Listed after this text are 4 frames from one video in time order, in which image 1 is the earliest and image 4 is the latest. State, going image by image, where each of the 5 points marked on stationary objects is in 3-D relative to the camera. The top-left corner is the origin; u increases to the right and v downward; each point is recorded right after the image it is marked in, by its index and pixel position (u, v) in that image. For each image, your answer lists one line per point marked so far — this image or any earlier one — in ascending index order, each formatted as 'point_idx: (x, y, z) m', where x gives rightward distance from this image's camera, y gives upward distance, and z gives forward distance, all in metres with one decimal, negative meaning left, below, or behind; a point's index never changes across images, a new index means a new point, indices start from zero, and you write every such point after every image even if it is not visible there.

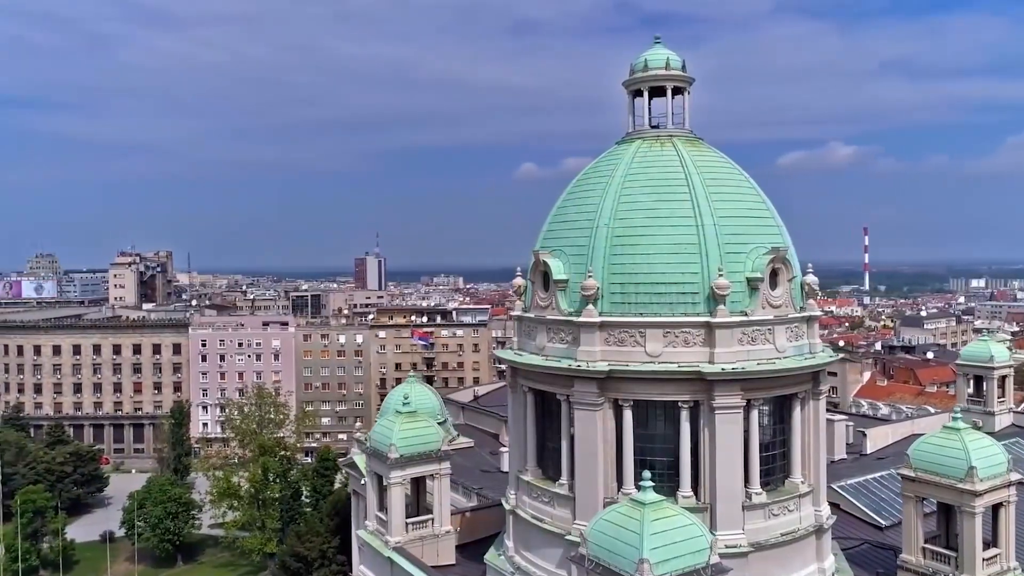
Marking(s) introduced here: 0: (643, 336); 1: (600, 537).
0: (+3.2, -1.2, +19.4) m
1: (+1.7, -4.9, +15.6) m
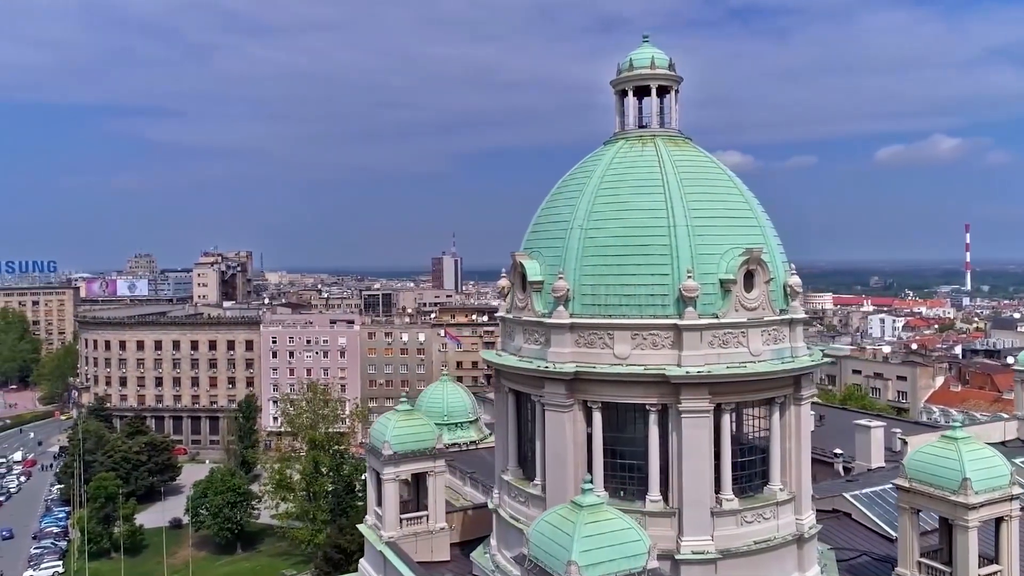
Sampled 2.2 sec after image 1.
0: (+2.4, -1.2, +19.3) m
1: (+0.5, -4.9, +15.7) m
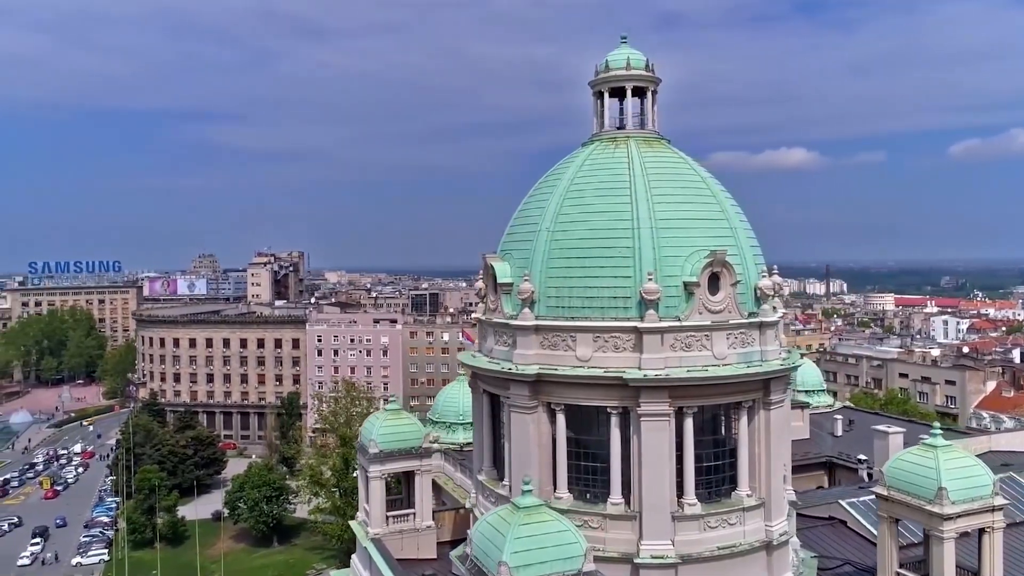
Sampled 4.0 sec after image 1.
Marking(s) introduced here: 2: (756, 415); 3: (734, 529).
0: (+1.5, -1.3, +19.3) m
1: (-0.6, -5.0, +15.9) m
2: (+6.1, -3.2, +19.9) m
3: (+5.4, -5.9, +19.4) m
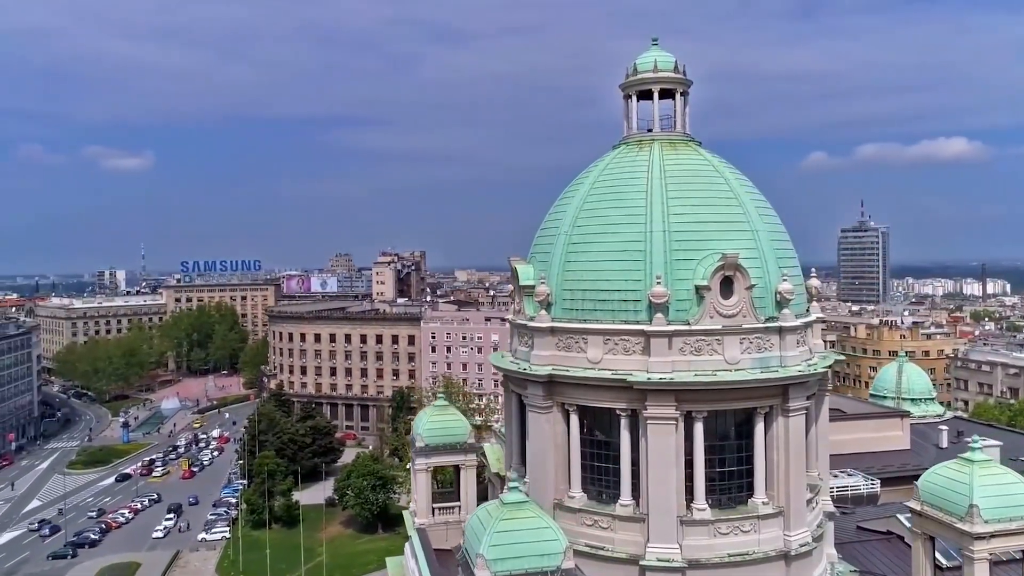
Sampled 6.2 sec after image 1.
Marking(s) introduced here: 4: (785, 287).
0: (+1.8, -1.3, +19.6) m
1: (-0.9, -5.0, +16.6) m
2: (+6.5, -3.3, +19.4) m
3: (+5.7, -6.0, +19.0) m
4: (+6.7, 0.0, +19.5) m
